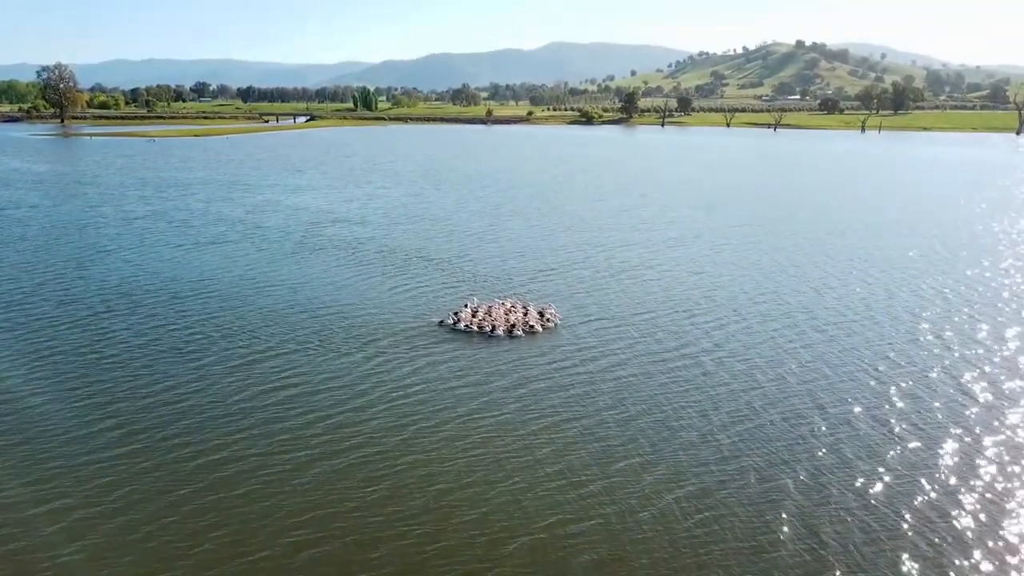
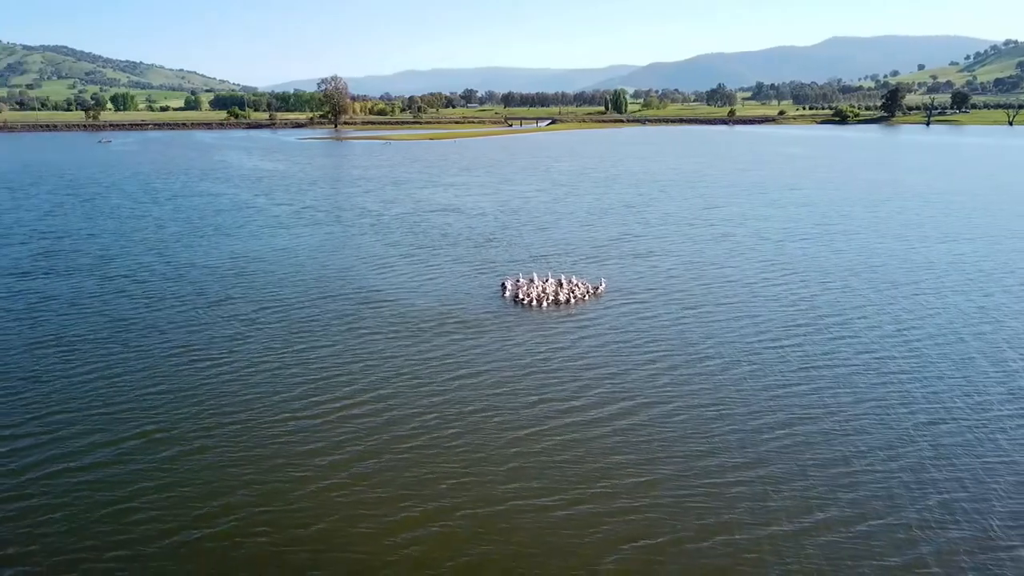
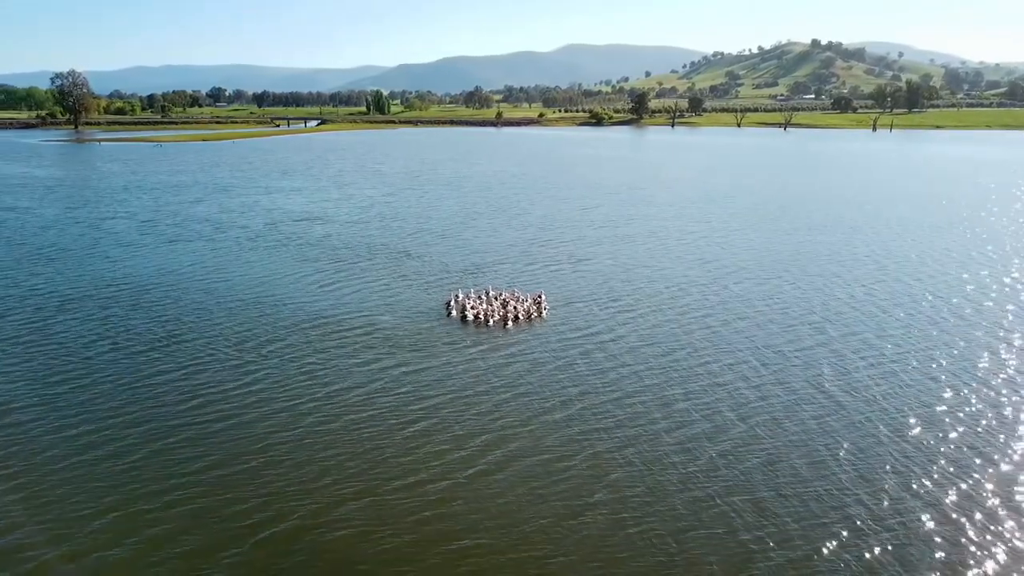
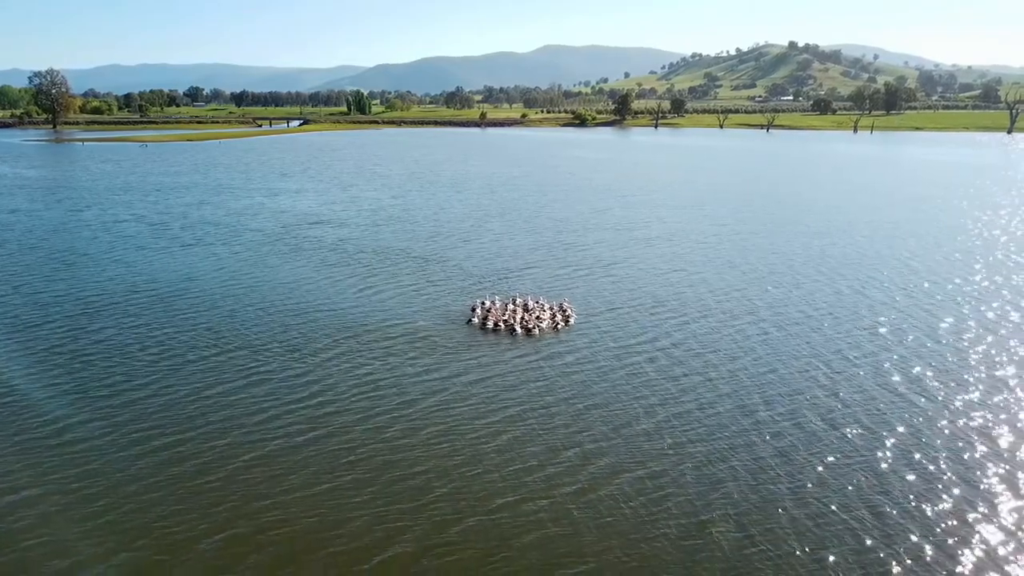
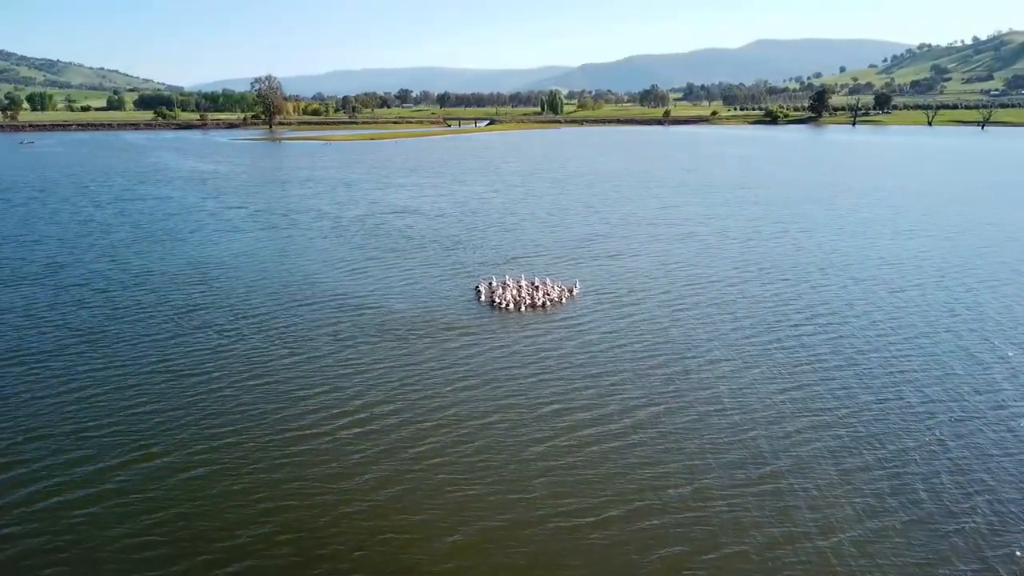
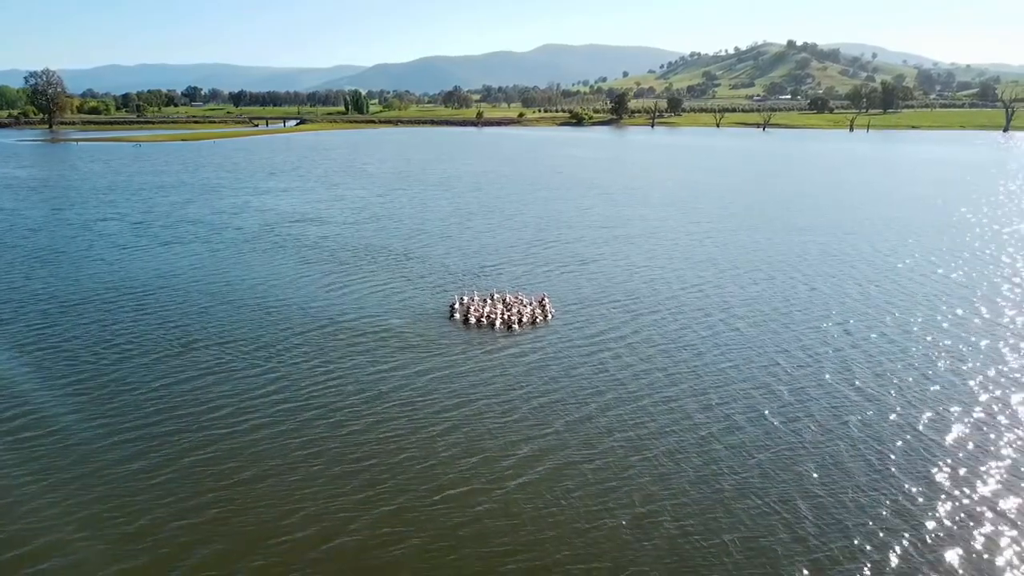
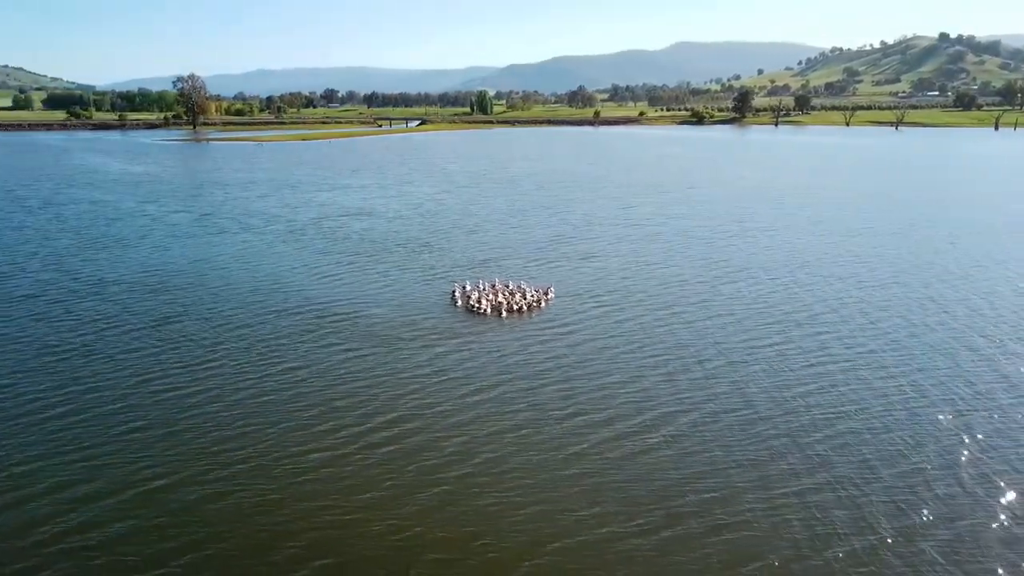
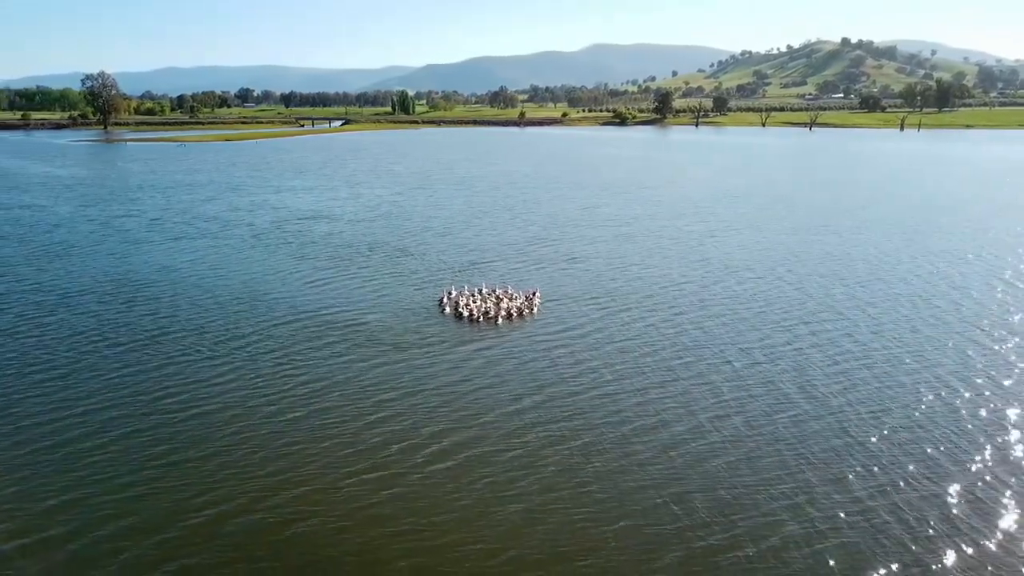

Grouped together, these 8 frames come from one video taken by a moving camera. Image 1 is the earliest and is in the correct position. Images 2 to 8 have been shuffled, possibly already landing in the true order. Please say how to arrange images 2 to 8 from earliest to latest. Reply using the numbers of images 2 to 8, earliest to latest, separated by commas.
4, 6, 3, 8, 7, 5, 2
